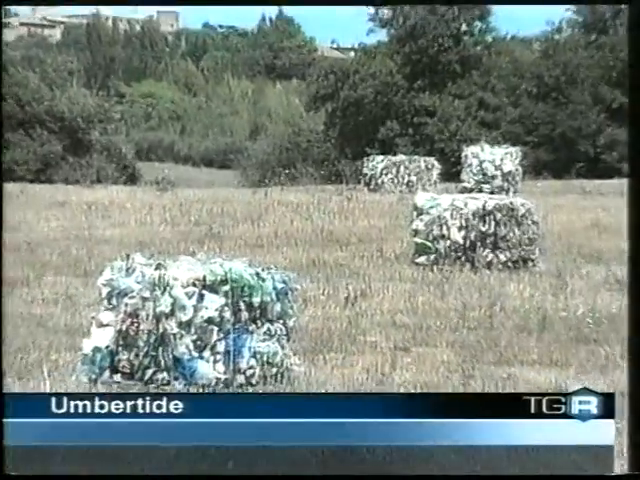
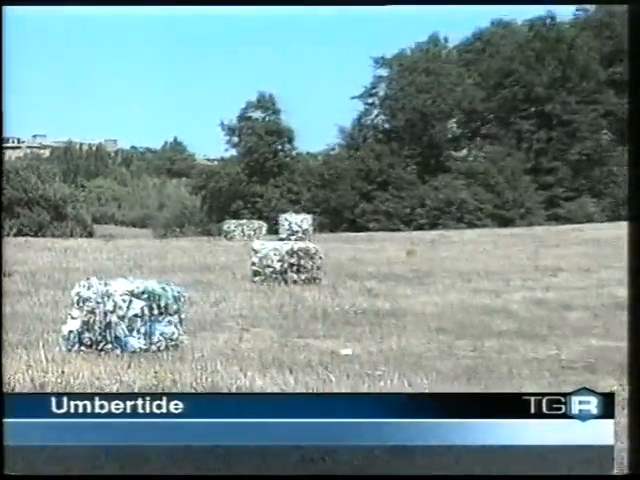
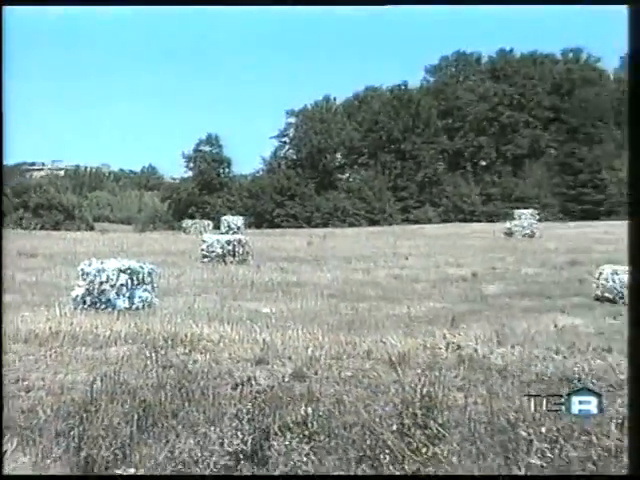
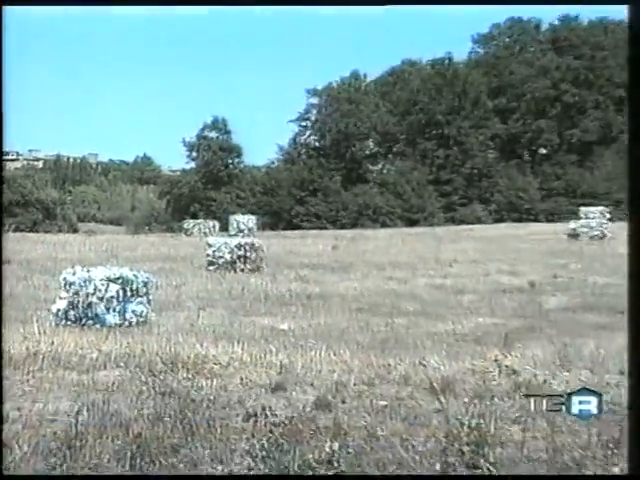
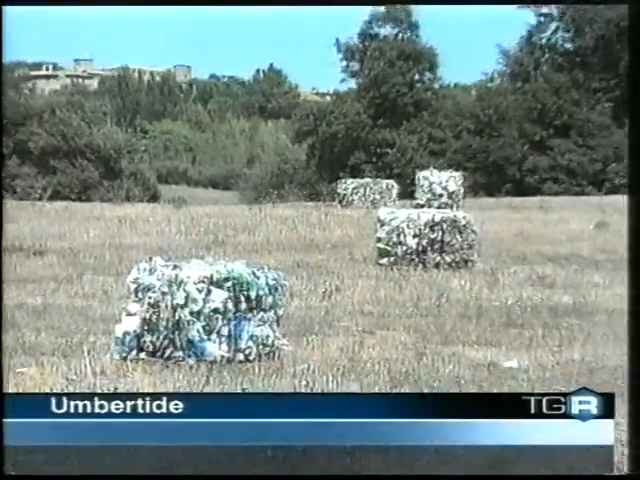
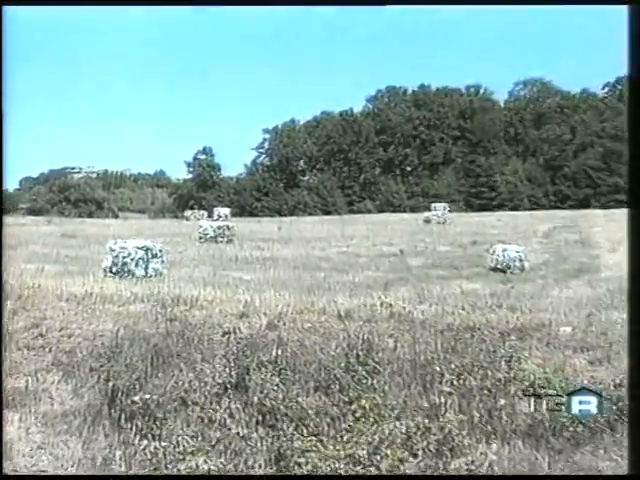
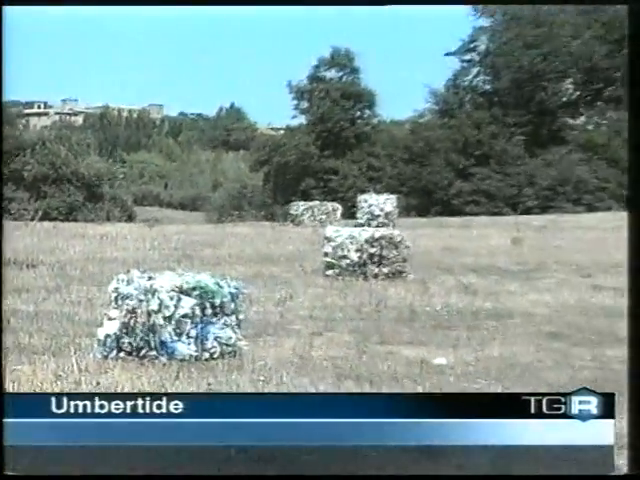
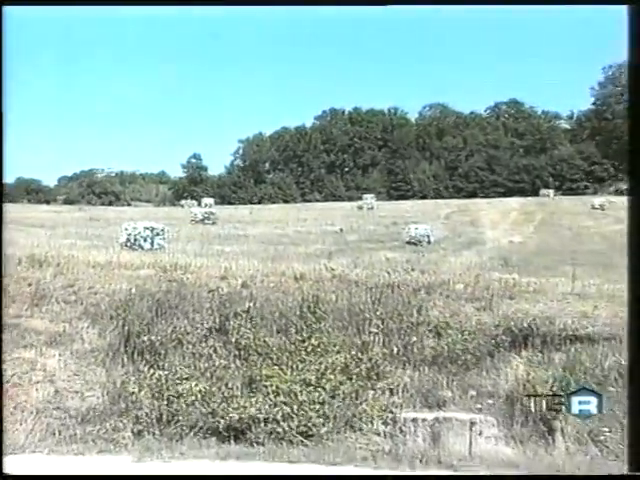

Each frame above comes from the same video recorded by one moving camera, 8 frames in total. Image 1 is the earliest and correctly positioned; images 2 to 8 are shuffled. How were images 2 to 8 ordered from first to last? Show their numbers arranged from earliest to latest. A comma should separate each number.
5, 7, 2, 4, 3, 6, 8
